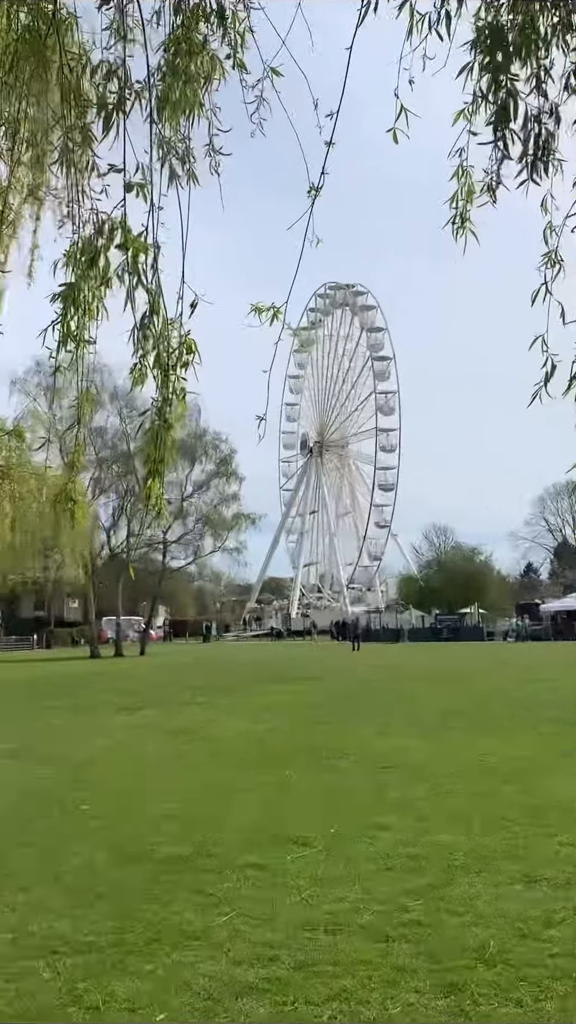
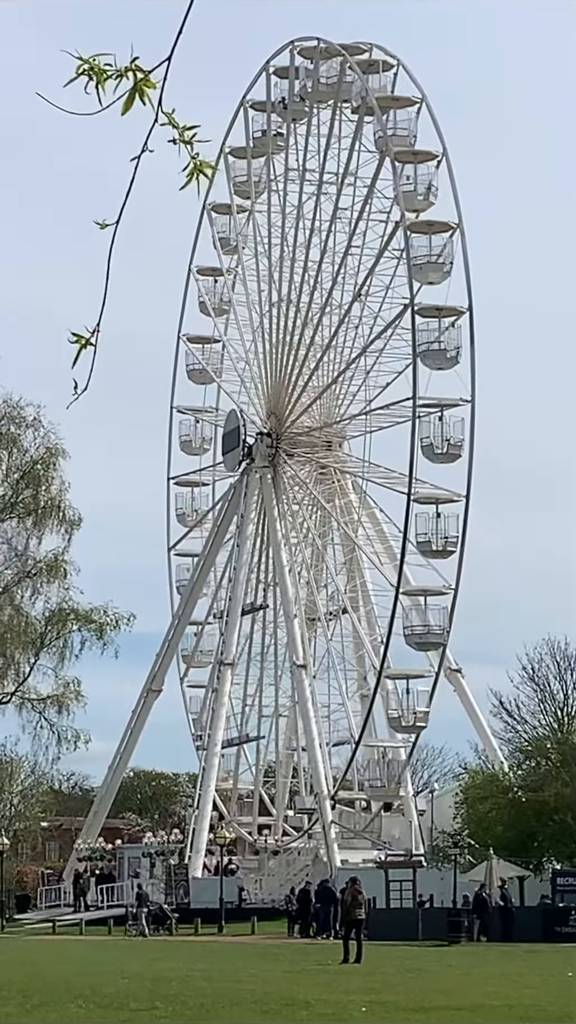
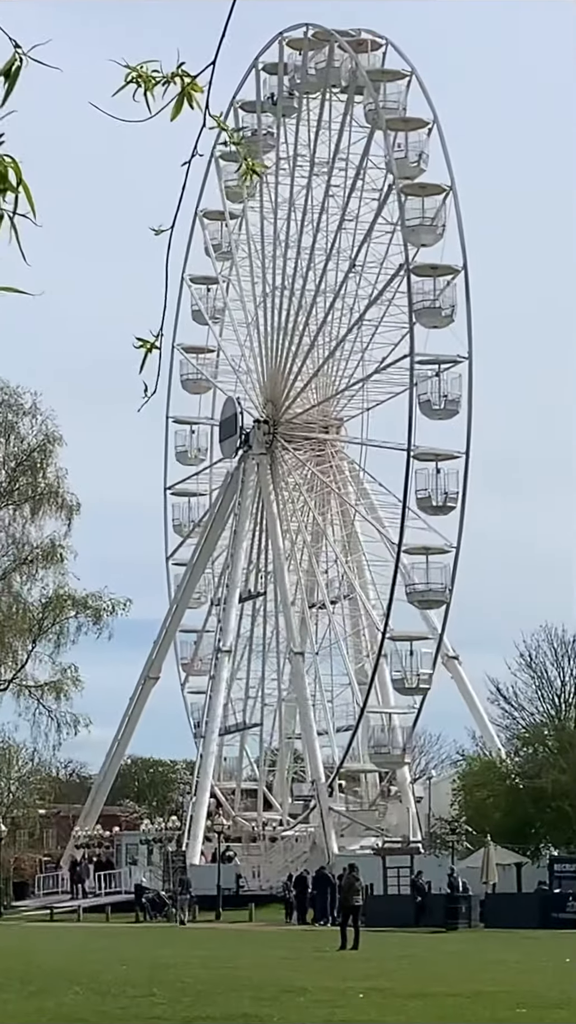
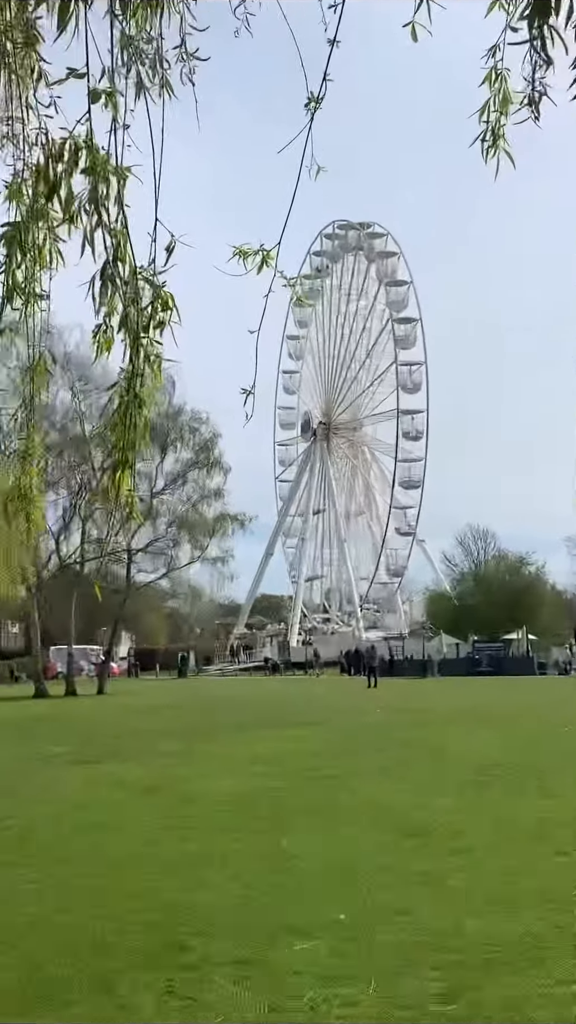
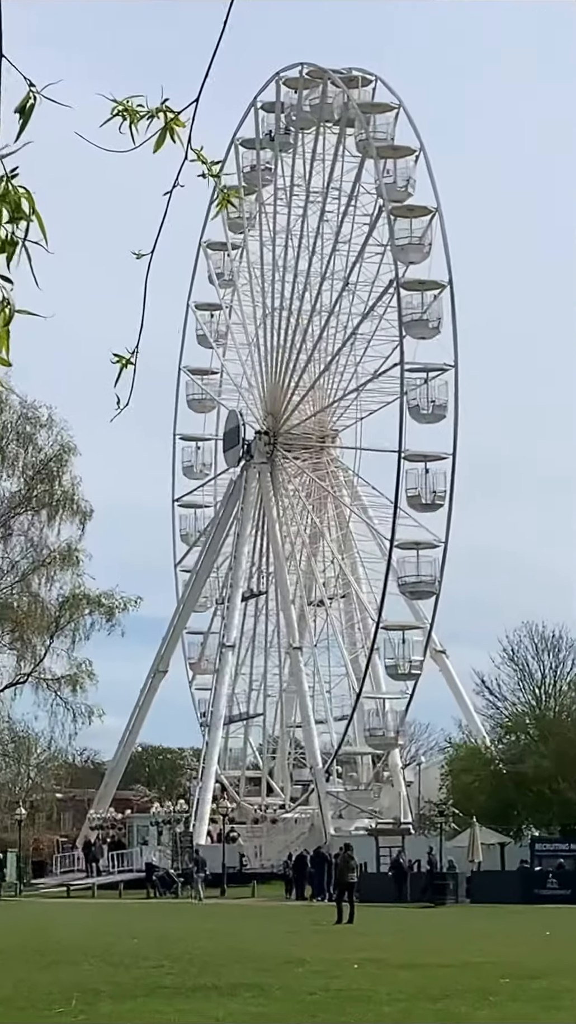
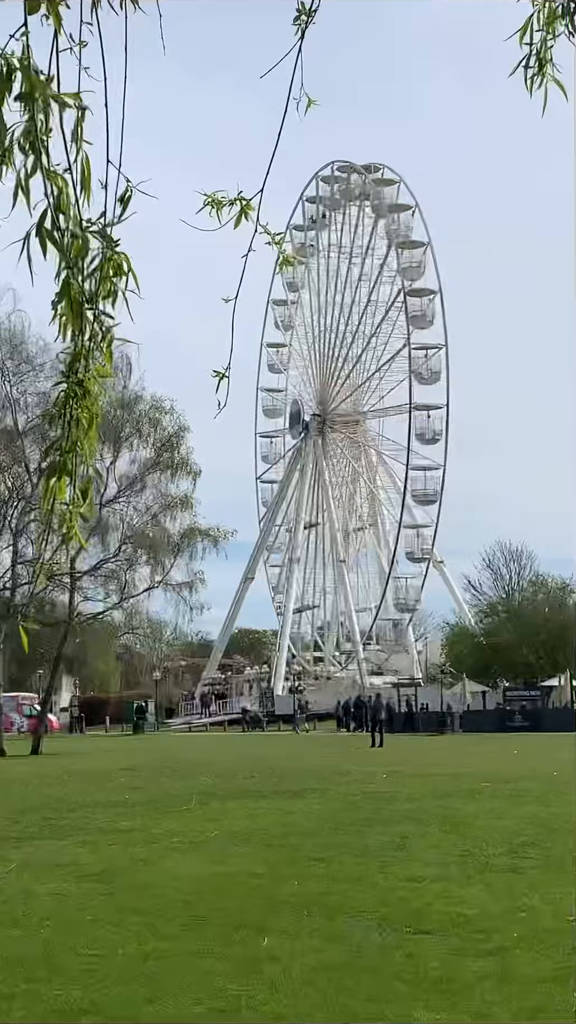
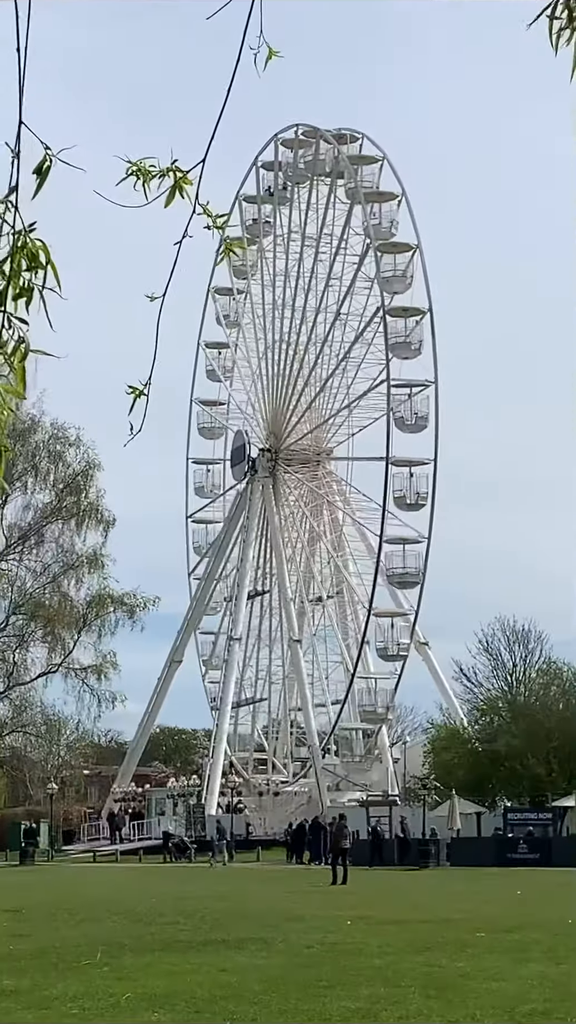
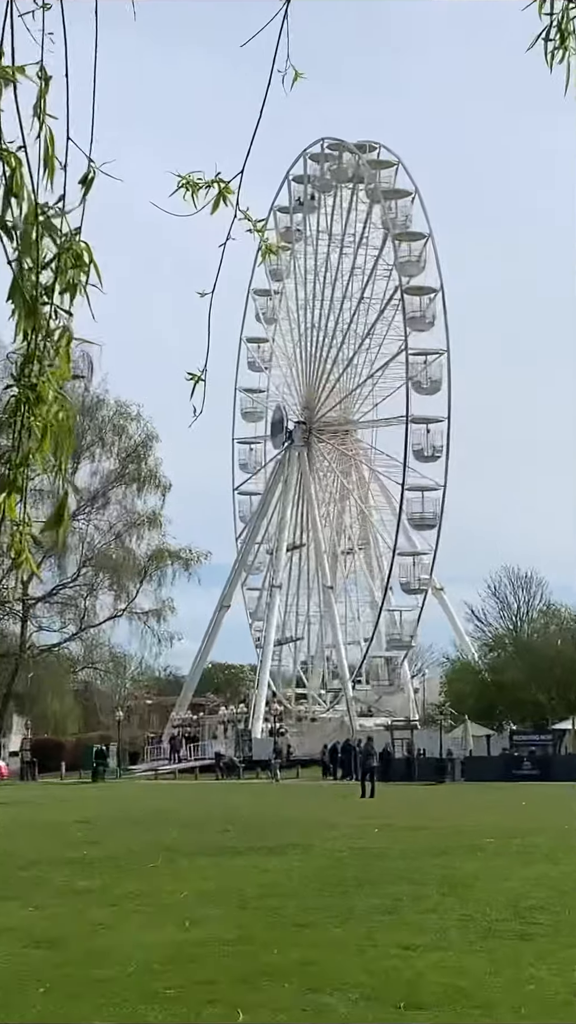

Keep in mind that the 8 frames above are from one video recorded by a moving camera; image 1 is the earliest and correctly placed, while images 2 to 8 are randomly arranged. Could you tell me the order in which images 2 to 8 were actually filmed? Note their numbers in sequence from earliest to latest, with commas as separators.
4, 6, 8, 7, 5, 3, 2
